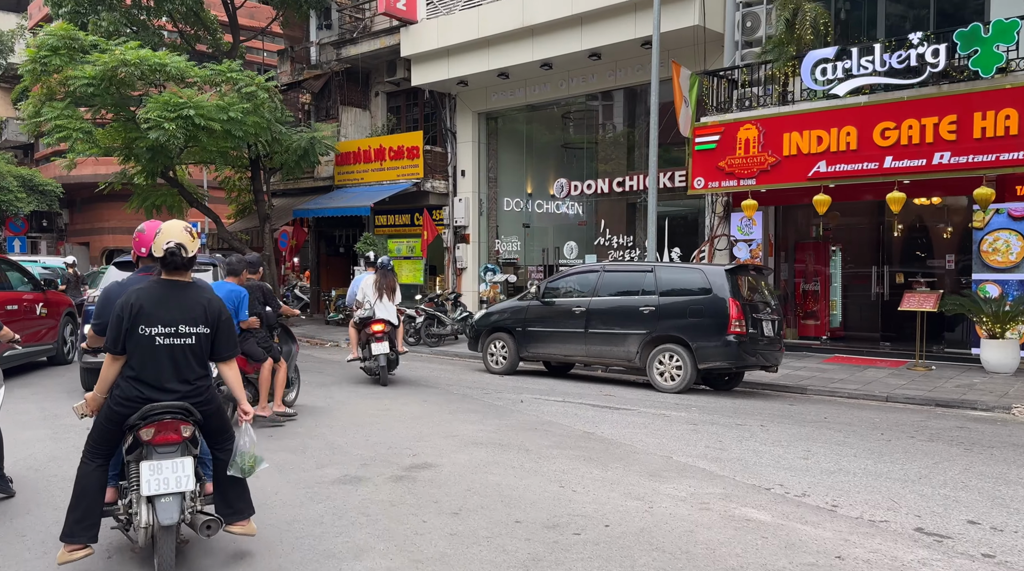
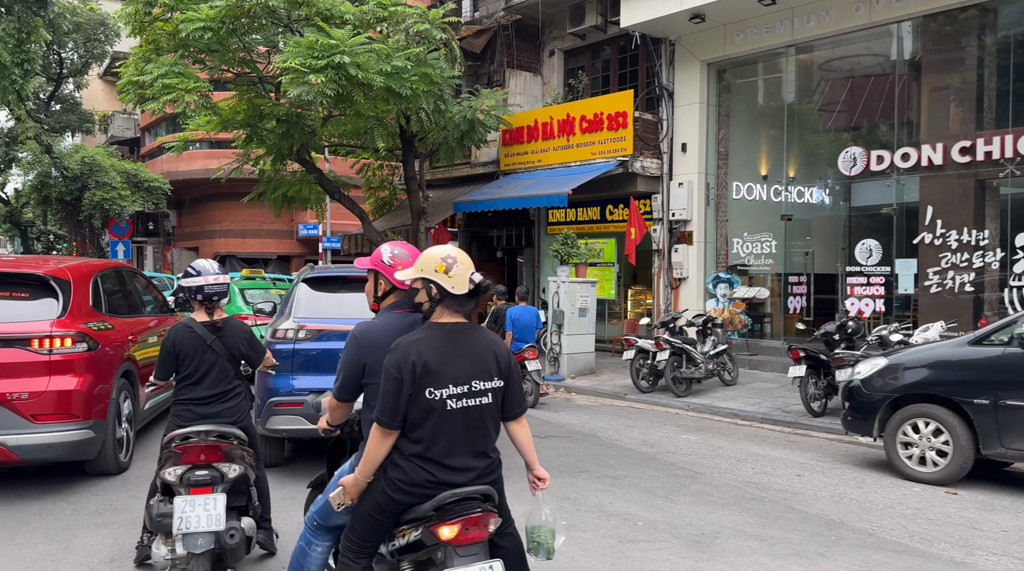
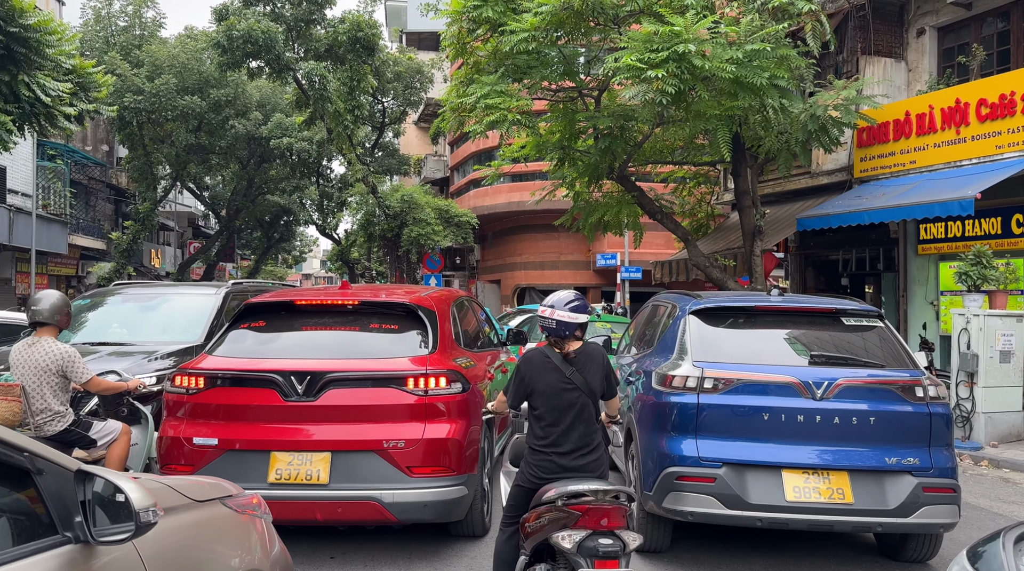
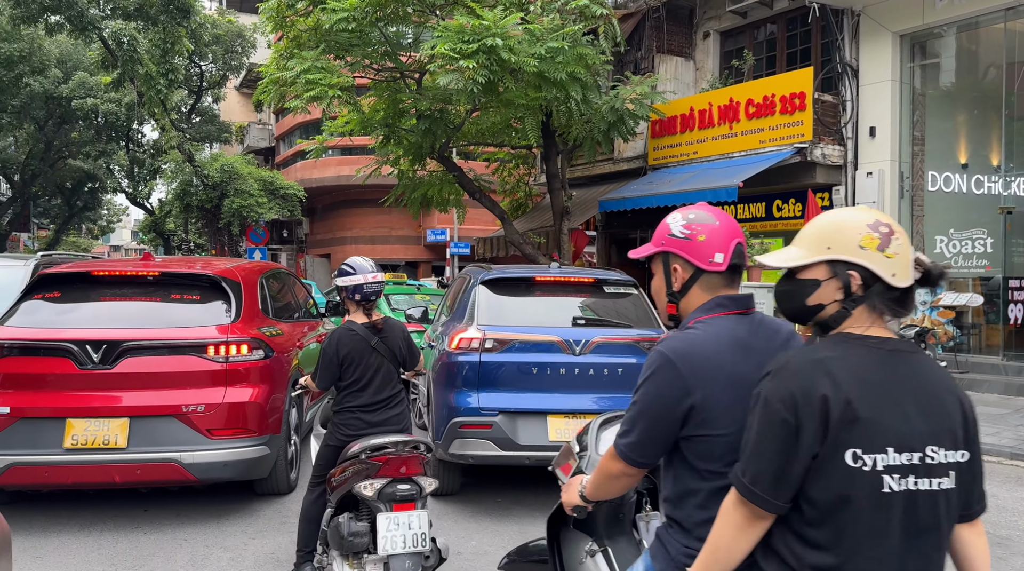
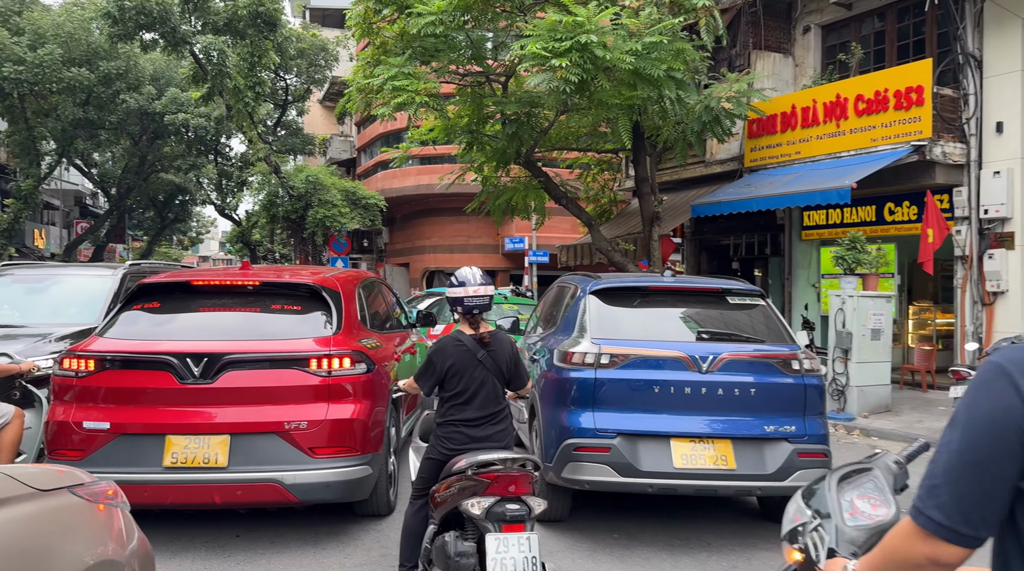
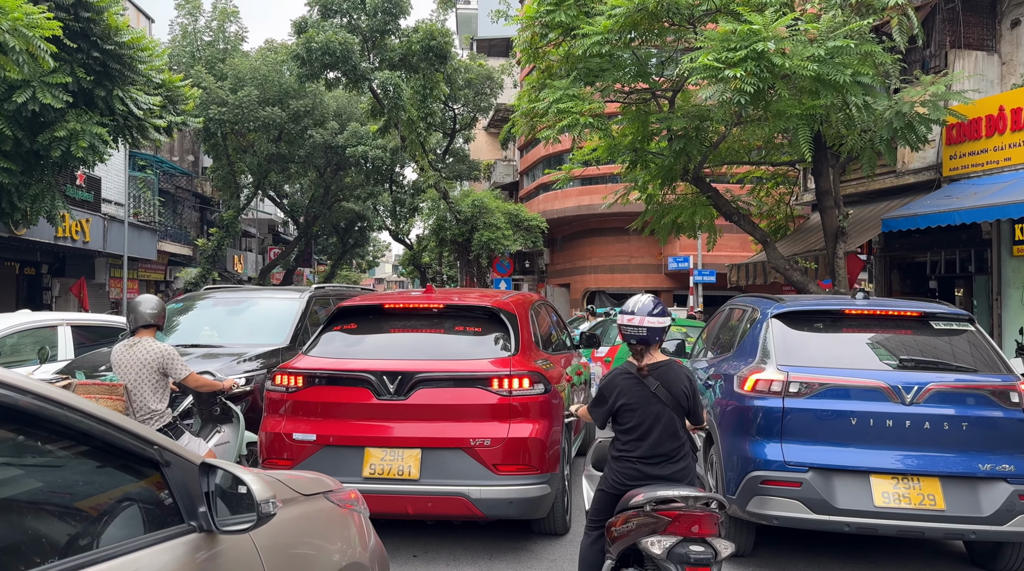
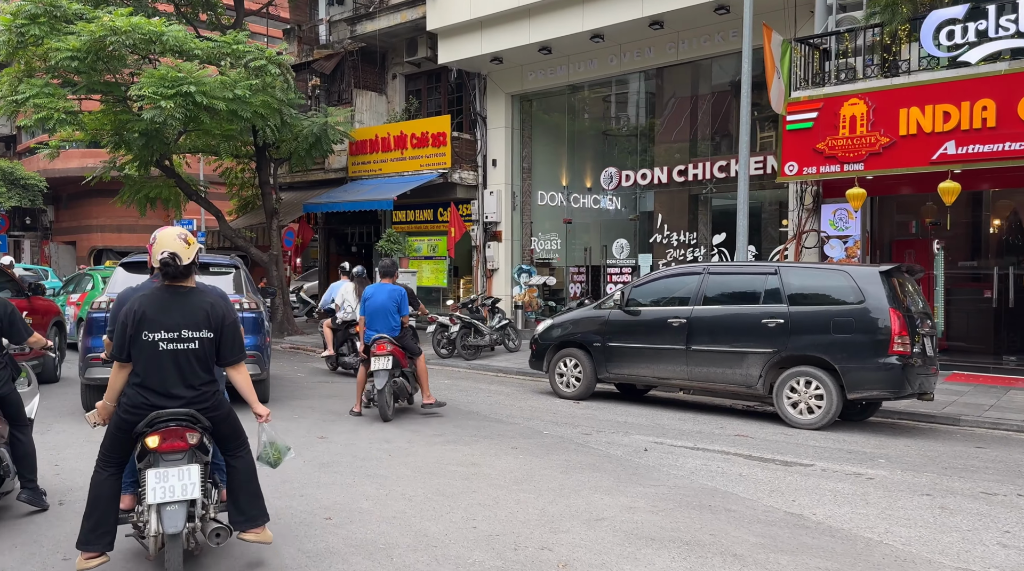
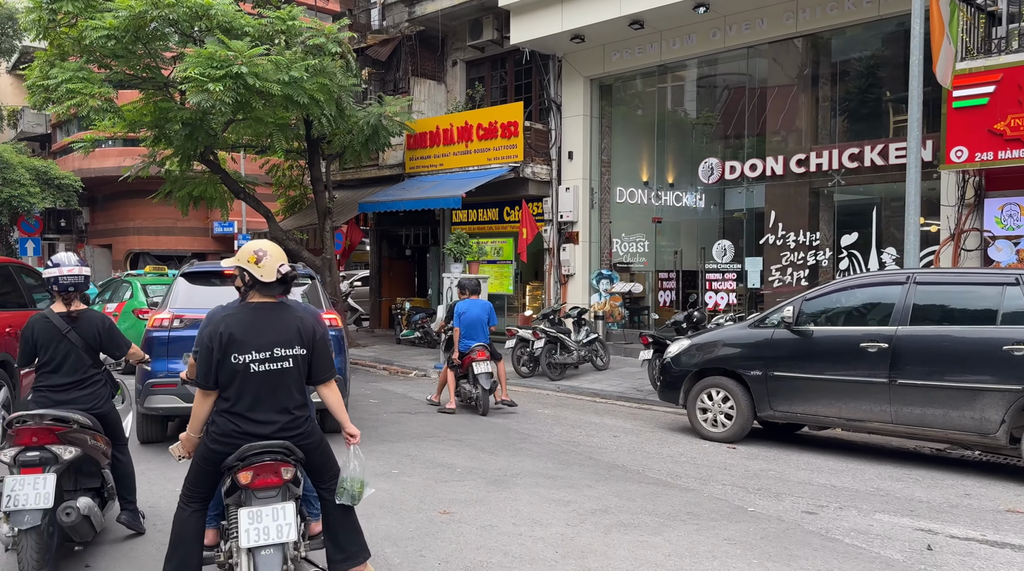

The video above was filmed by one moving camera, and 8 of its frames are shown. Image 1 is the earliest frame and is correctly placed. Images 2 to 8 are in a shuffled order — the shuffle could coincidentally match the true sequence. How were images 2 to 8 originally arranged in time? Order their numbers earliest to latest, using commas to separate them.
7, 8, 2, 4, 5, 3, 6
